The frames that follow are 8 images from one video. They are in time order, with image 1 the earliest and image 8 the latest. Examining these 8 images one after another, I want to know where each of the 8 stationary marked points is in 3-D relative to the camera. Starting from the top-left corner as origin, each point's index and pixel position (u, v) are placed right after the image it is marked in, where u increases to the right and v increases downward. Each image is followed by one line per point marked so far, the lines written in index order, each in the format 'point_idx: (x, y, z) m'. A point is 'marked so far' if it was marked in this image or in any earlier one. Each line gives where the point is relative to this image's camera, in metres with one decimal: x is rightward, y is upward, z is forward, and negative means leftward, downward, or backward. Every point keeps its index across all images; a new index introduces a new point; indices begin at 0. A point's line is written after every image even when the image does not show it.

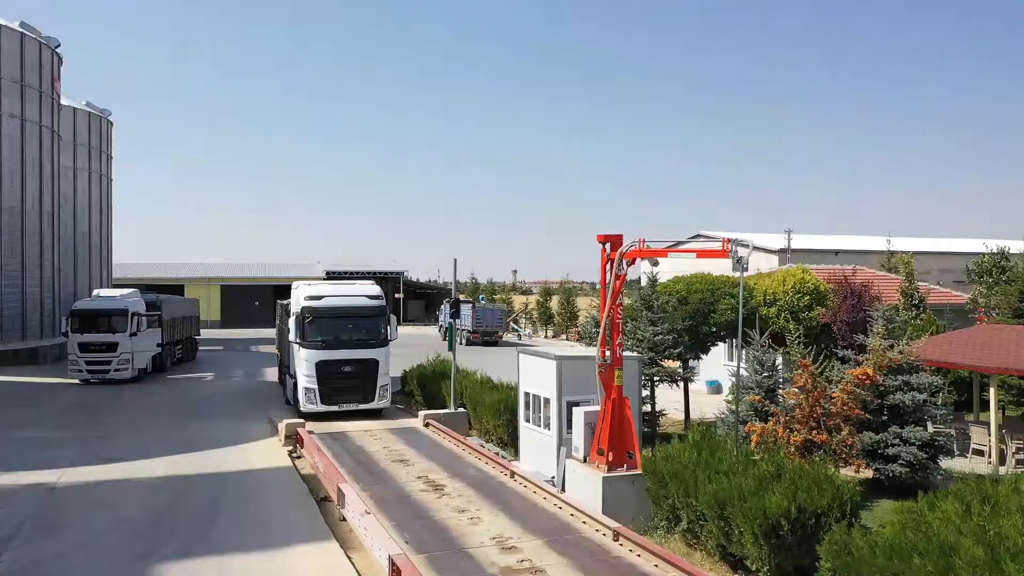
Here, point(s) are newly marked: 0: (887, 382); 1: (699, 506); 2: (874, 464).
0: (+5.6, -1.4, +10.8) m
1: (+2.1, -2.4, +8.1) m
2: (+5.4, -2.6, +10.8) m
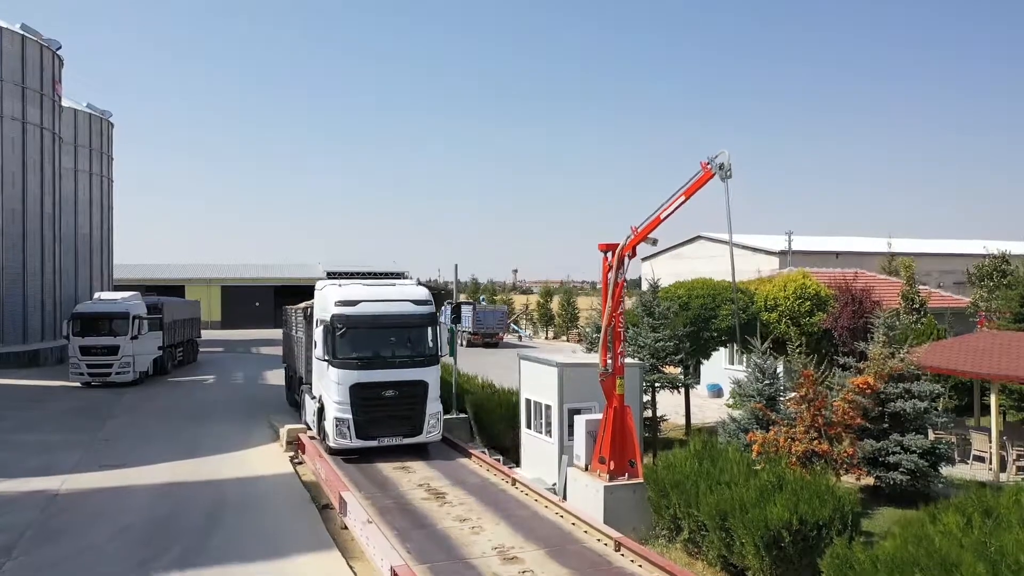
0: (+5.6, -1.5, +10.8) m
1: (+2.1, -2.5, +8.1) m
2: (+5.4, -2.7, +10.8) m
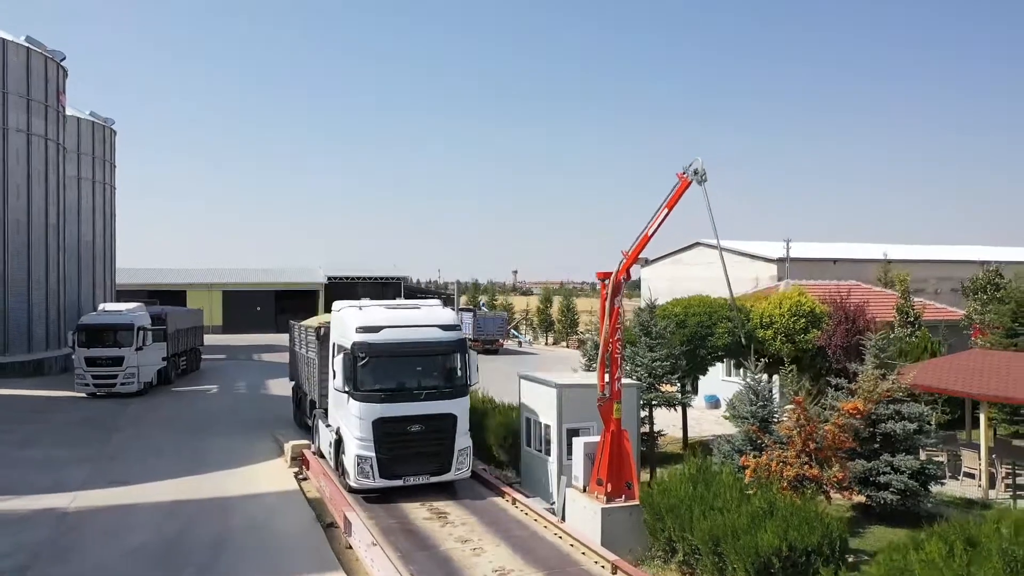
0: (+5.6, -1.9, +11.1) m
1: (+2.1, -2.9, +8.4) m
2: (+5.4, -3.1, +11.1) m
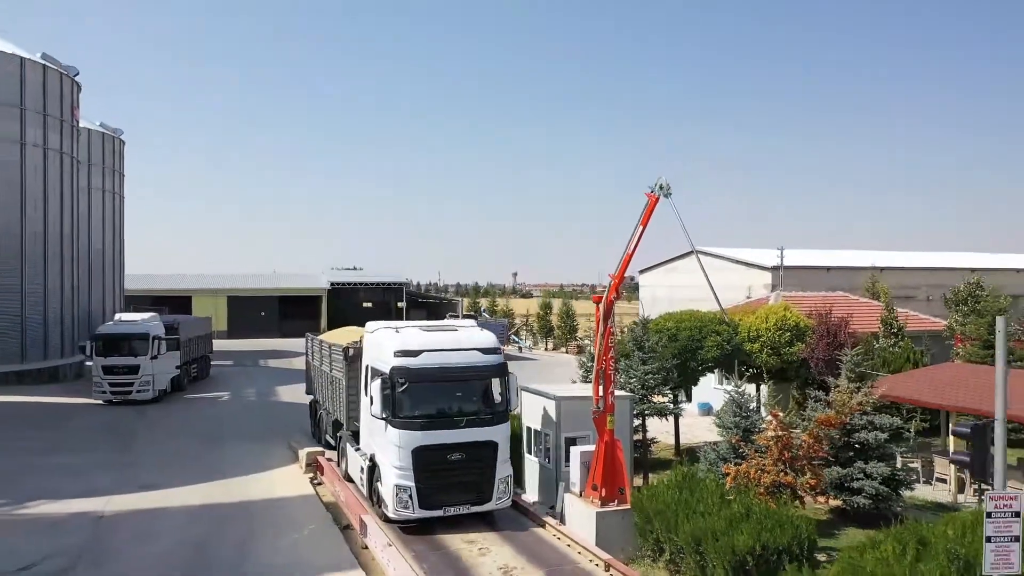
0: (+5.6, -2.2, +12.0) m
1: (+2.1, -3.2, +9.3) m
2: (+5.4, -3.4, +12.0) m
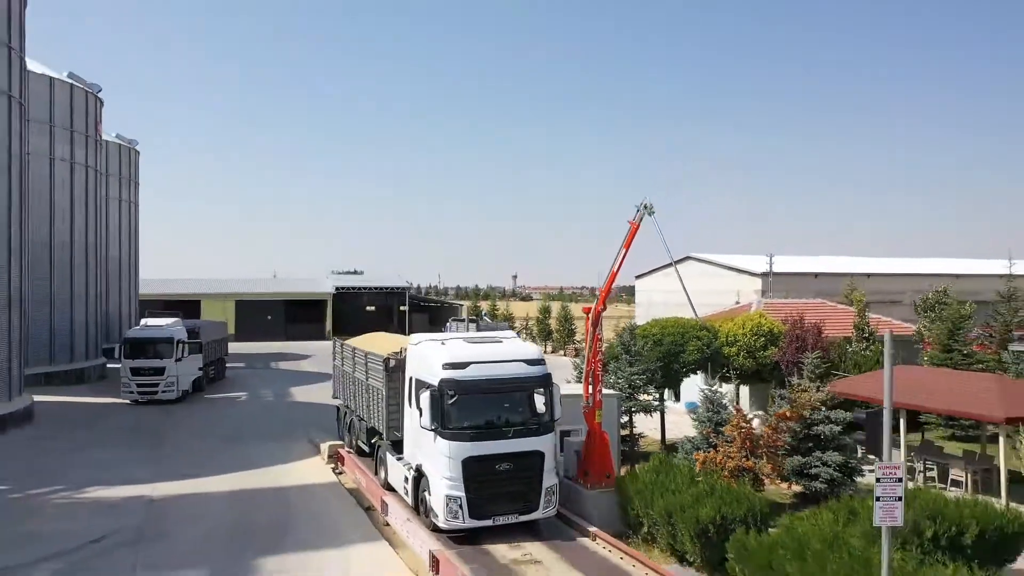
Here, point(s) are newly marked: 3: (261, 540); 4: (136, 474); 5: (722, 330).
0: (+5.6, -2.4, +13.8) m
1: (+2.1, -3.4, +11.0) m
2: (+5.4, -3.6, +13.8) m
3: (-4.3, -4.3, +12.3) m
4: (-8.7, -4.3, +16.9) m
5: (+5.5, -1.1, +19.0) m
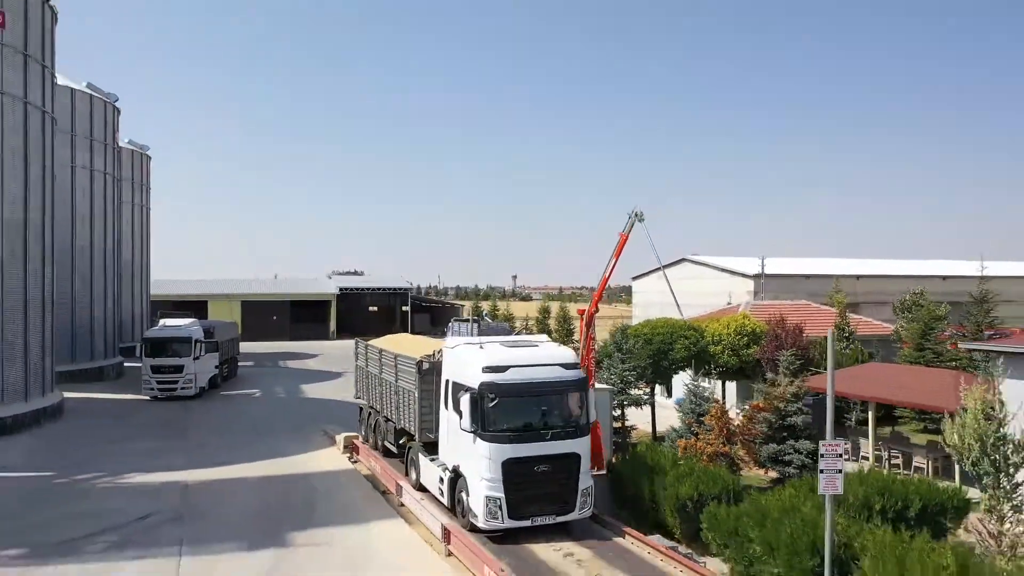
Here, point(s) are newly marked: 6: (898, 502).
0: (+5.7, -2.5, +15.2) m
1: (+2.2, -3.5, +12.5) m
2: (+5.5, -3.7, +15.2) m
3: (-4.2, -4.3, +13.8) m
4: (-8.7, -4.4, +18.3) m
5: (+5.5, -1.2, +20.4) m
6: (+5.6, -3.1, +10.6) m
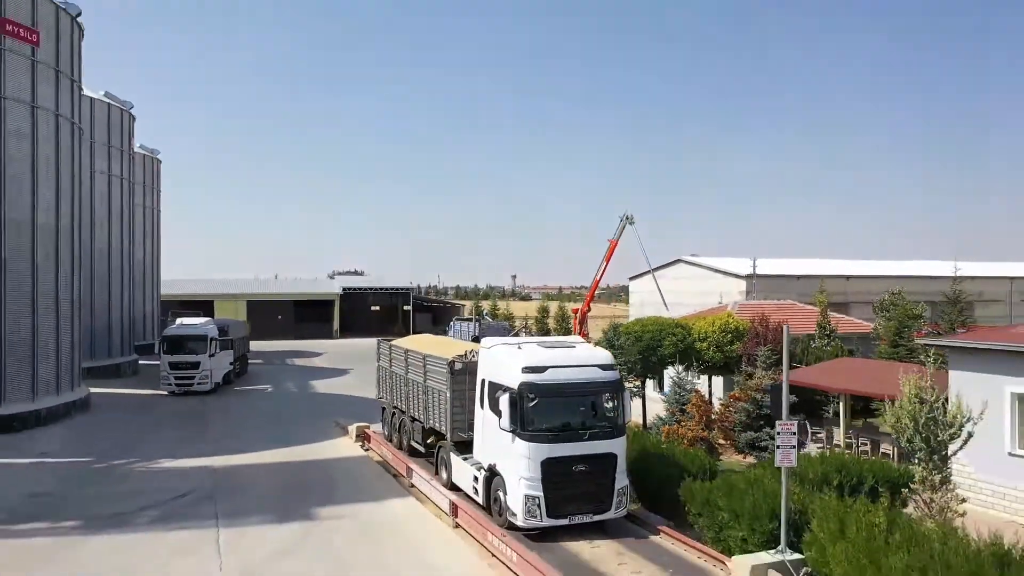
0: (+5.7, -2.5, +16.6) m
1: (+2.2, -3.5, +13.9) m
2: (+5.5, -3.7, +16.7) m
3: (-4.2, -4.4, +15.2) m
4: (-8.7, -4.4, +19.8) m
5: (+5.5, -1.2, +21.9) m
6: (+5.6, -3.1, +12.0) m
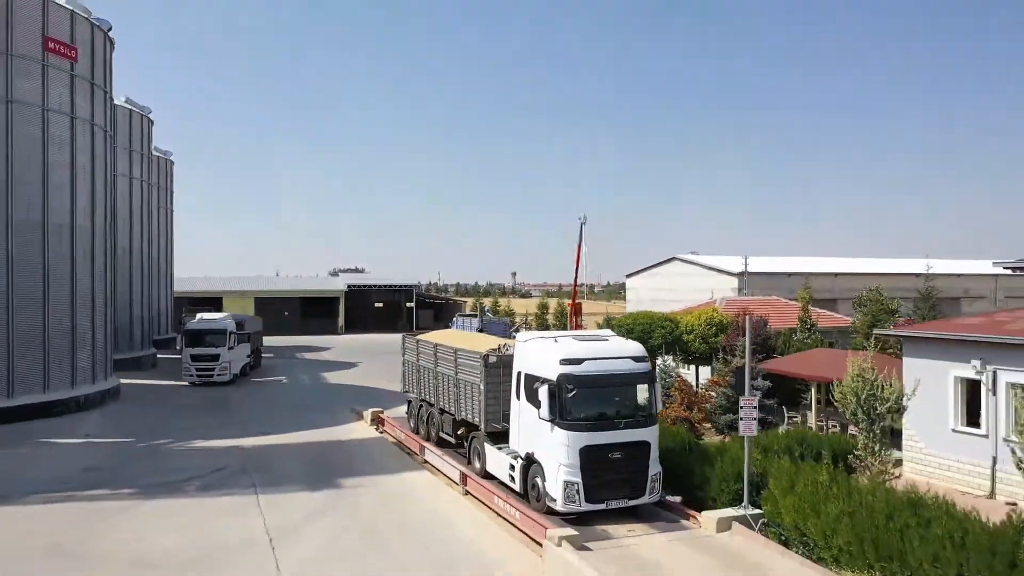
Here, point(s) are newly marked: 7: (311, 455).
0: (+5.7, -2.4, +18.4) m
1: (+2.2, -3.5, +15.7) m
2: (+5.5, -3.7, +18.5) m
3: (-4.2, -4.3, +17.0) m
4: (-8.6, -4.3, +21.6) m
5: (+5.6, -1.1, +23.7) m
6: (+5.6, -3.0, +13.8) m
7: (-5.2, -4.3, +18.6) m
